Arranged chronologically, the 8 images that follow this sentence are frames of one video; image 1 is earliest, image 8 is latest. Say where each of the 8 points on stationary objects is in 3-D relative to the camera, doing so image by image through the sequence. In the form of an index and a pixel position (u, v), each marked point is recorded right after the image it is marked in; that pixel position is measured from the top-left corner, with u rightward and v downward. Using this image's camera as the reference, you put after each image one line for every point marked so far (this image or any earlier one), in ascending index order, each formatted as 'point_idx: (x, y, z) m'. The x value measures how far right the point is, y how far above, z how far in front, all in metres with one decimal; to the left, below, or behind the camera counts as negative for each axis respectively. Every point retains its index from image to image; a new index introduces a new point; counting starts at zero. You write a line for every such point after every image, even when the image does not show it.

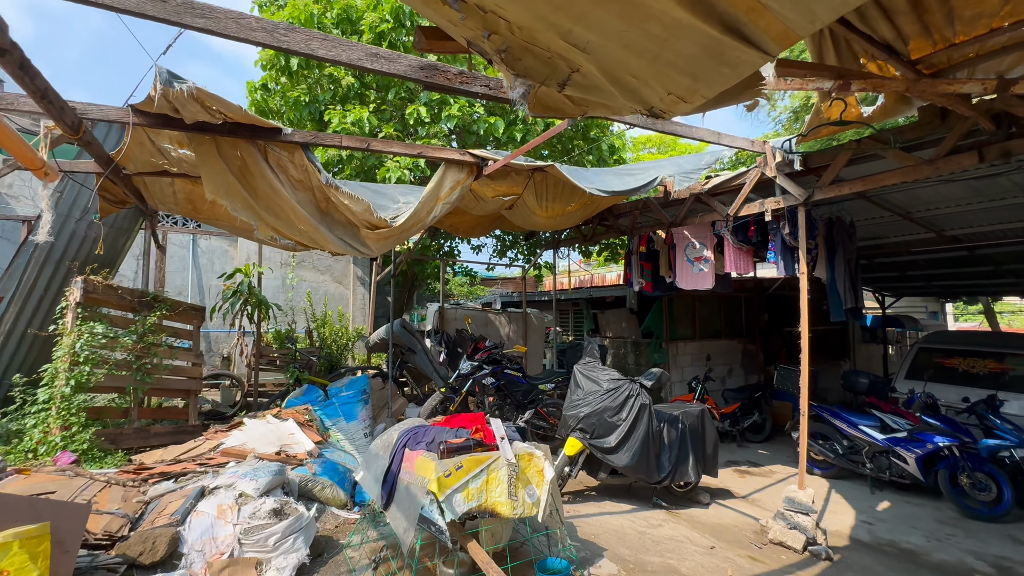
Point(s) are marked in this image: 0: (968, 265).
0: (+7.6, +0.4, +7.6) m
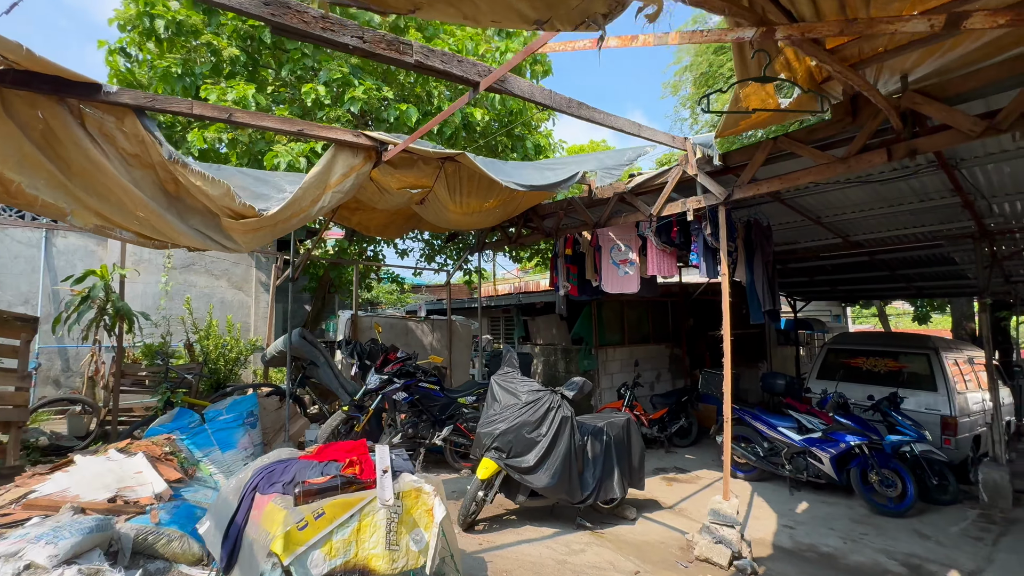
0: (+6.4, +0.3, +8.1) m
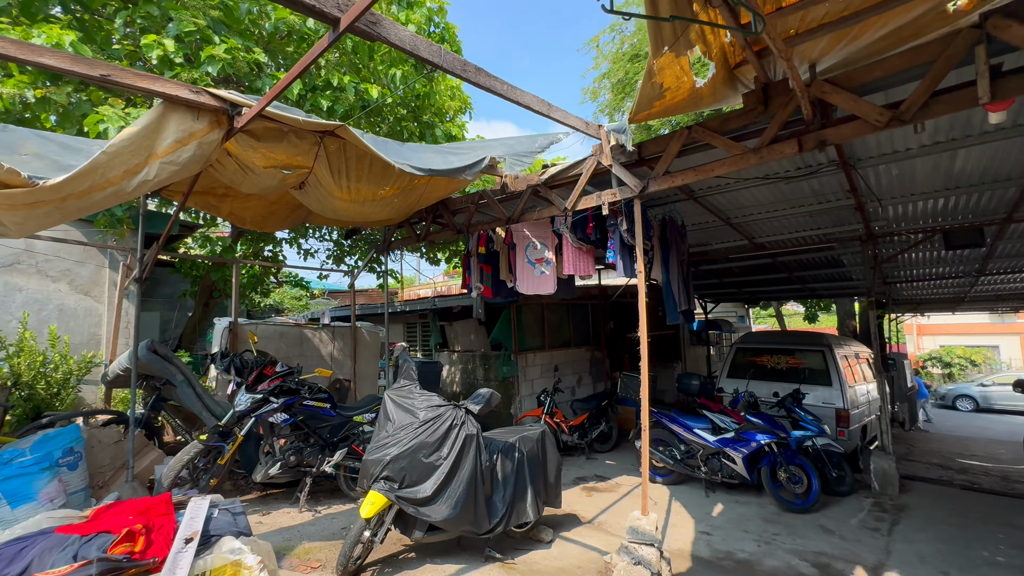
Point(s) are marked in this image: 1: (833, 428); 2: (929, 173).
0: (+4.8, +0.3, +8.5) m
1: (+4.4, -1.9, +6.3) m
2: (+3.9, +1.1, +4.1) m
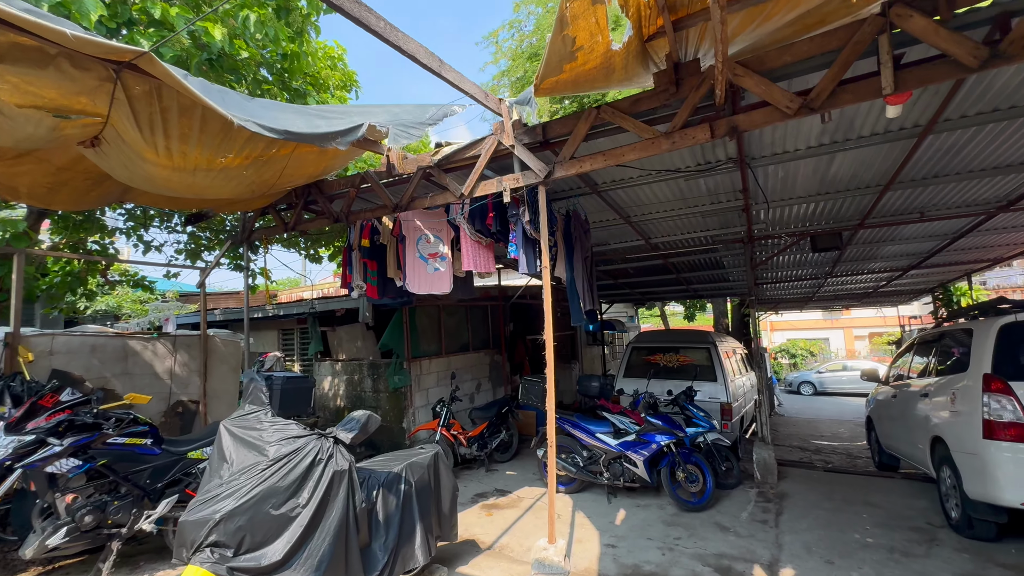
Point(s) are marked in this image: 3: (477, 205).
0: (+2.9, +0.3, +8.8) m
1: (+3.0, -1.9, +6.5) m
2: (+2.9, +1.1, +4.4) m
3: (-0.3, +0.7, +4.0) m
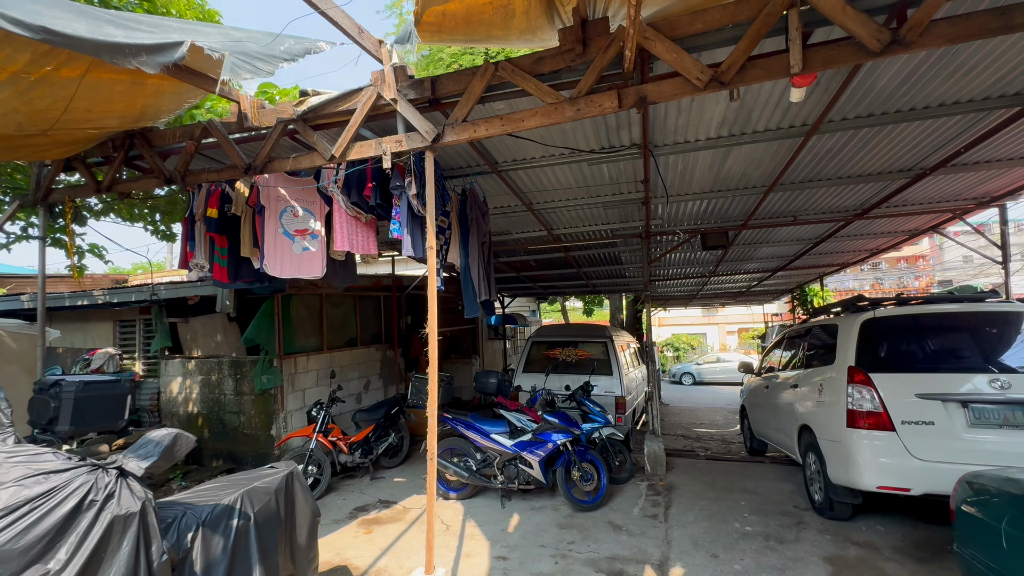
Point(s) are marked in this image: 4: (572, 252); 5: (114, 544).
0: (+1.0, +0.4, +8.7) m
1: (+1.5, -1.9, +6.5) m
2: (+1.9, +1.1, +4.4) m
3: (-1.2, +0.9, +3.4) m
4: (+1.0, +0.6, +7.5) m
5: (-1.6, -1.0, +1.8) m
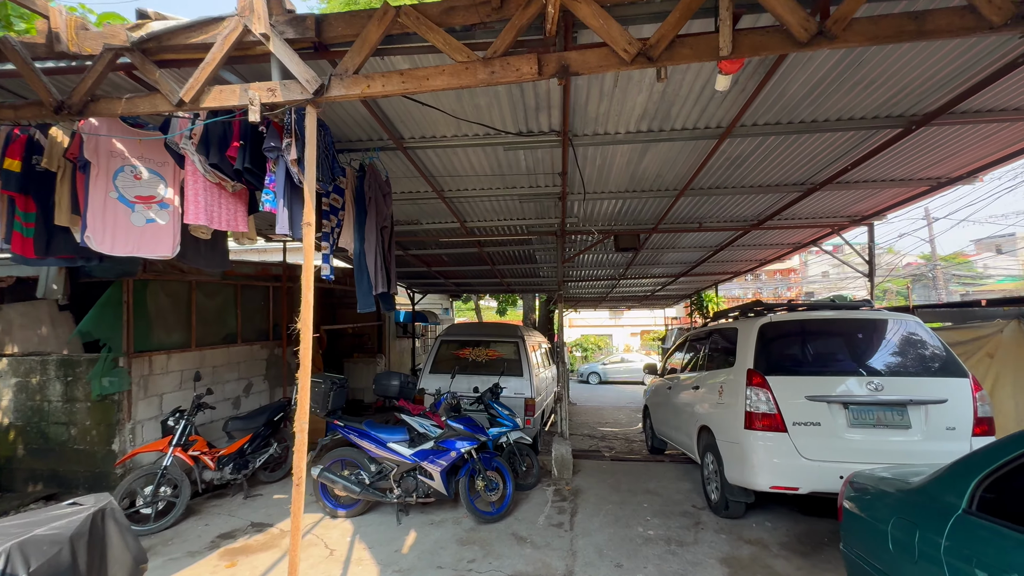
0: (-0.7, +0.5, +8.4) m
1: (+0.1, -1.8, +6.3) m
2: (+1.0, +1.1, +4.3) m
3: (-1.8, +1.0, +2.7) m
4: (-0.4, +0.6, +7.2) m
5: (-1.9, -0.9, +1.1) m
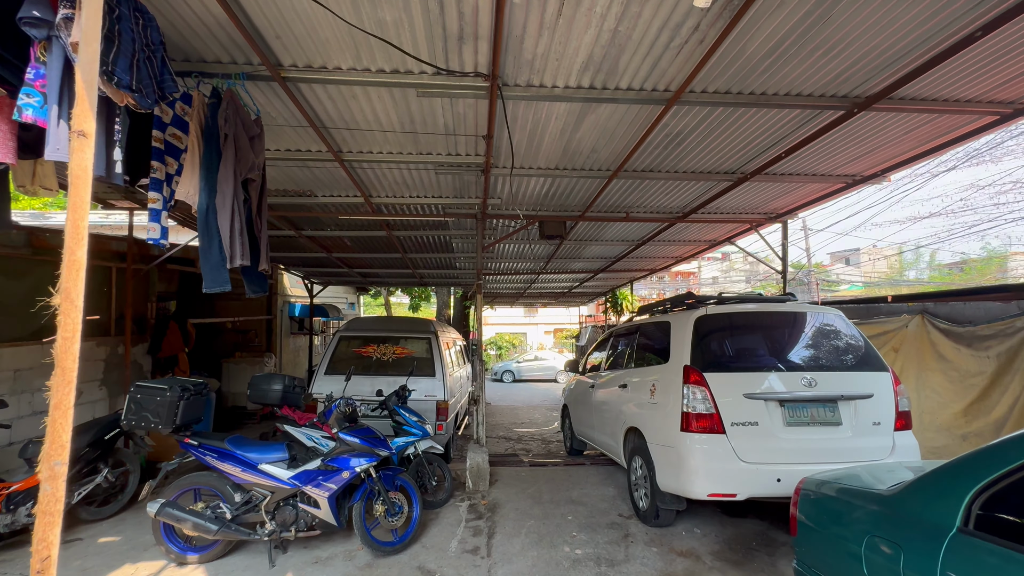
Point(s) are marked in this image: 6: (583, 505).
0: (-2.1, +0.6, +7.5) m
1: (-1.0, -1.7, +5.6) m
2: (+0.4, +1.2, +3.7) m
3: (-2.1, +1.1, +1.7) m
4: (-1.6, +0.8, +6.4) m
5: (-2.0, -0.8, +0.1) m
6: (+0.7, -2.2, +4.6) m
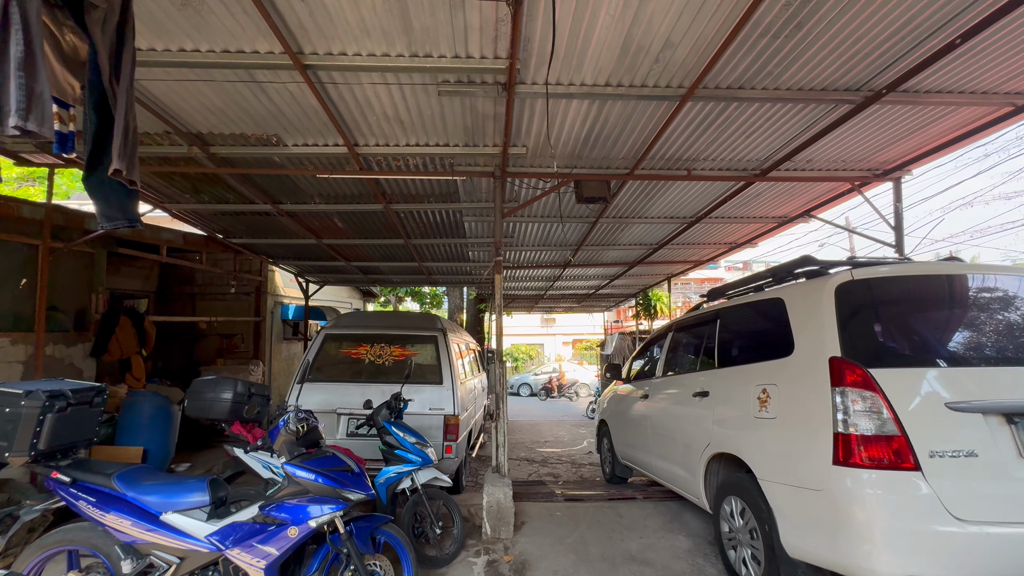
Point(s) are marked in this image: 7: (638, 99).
0: (-1.8, +0.8, +6.2) m
1: (-0.7, -1.5, +4.3) m
2: (+0.6, +1.5, +2.5) m
3: (-2.0, +1.4, +0.5) m
4: (-1.4, +1.0, +5.1) m
5: (-1.9, -0.4, -1.2) m
6: (+1.0, -2.0, +3.2) m
7: (+0.9, +1.4, +3.2) m
